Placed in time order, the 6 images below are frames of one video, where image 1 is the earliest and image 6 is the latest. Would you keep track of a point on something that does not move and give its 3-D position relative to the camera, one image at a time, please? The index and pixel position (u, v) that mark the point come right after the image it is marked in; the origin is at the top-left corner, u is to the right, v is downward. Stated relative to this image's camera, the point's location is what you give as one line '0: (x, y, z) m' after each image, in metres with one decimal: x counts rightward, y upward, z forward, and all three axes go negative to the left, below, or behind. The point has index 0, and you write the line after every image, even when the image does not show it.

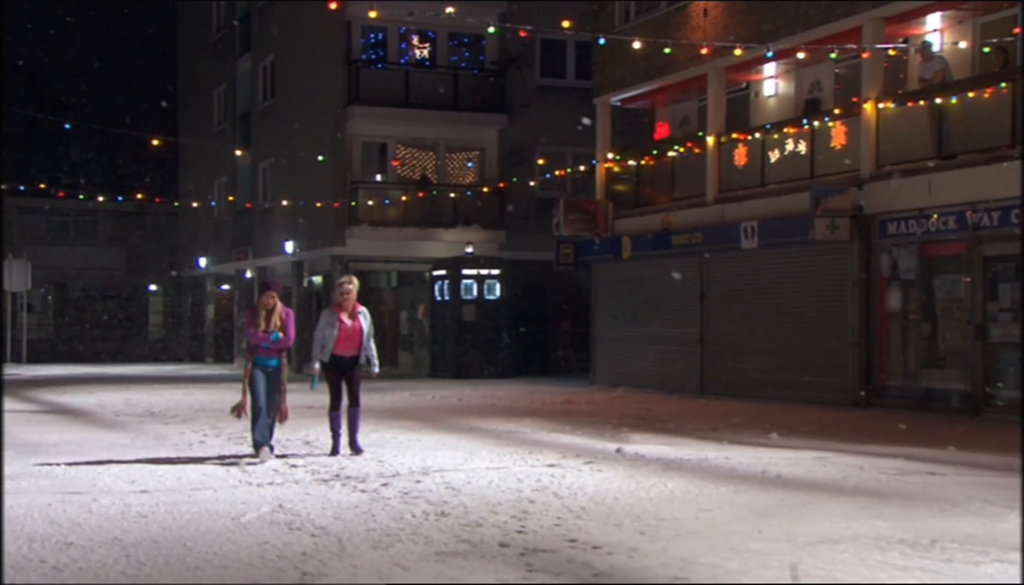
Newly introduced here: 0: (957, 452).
0: (+4.3, -1.5, +12.0) m
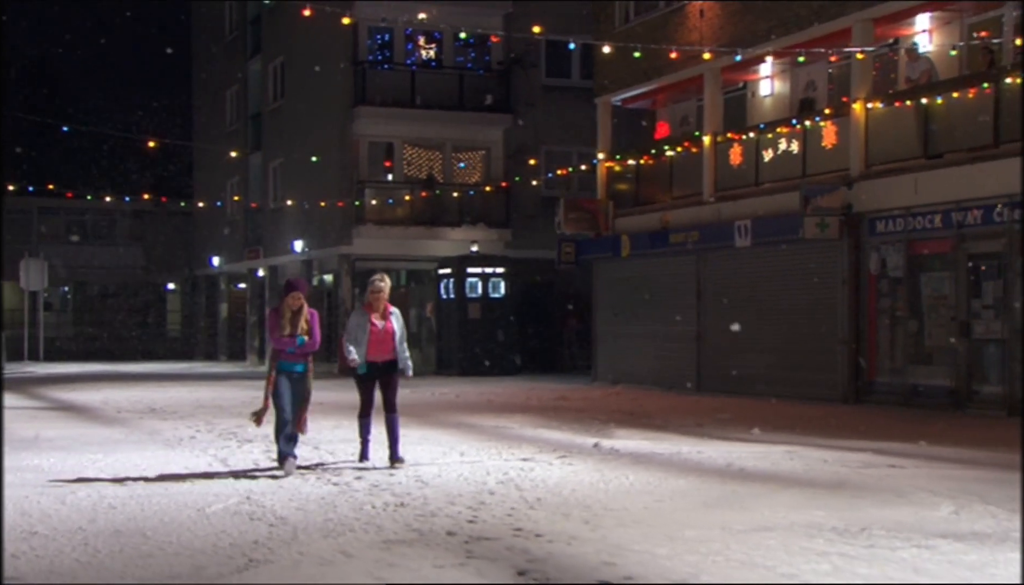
0: (+4.1, -1.5, +12.2) m
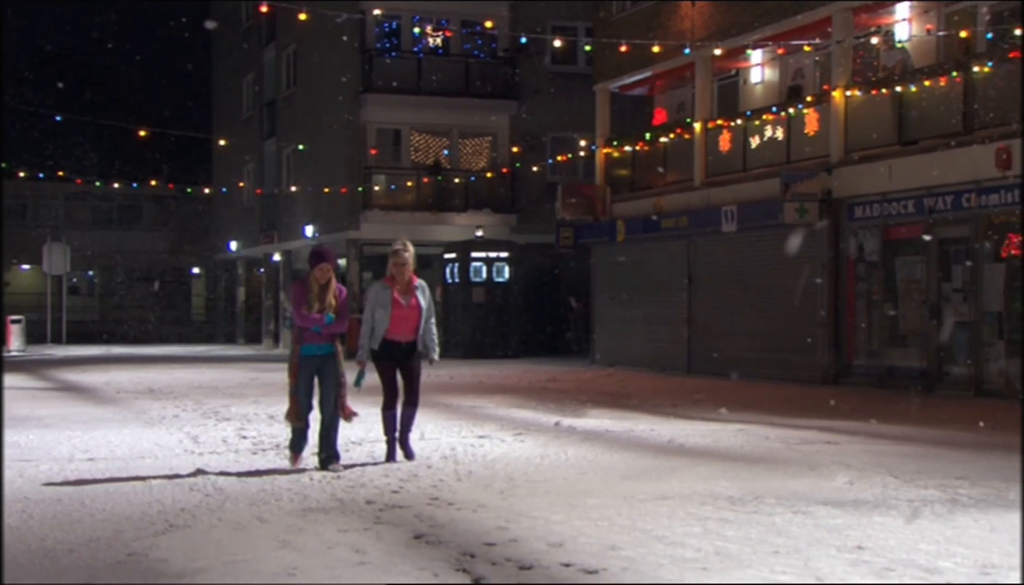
0: (+3.8, -1.3, +12.7) m
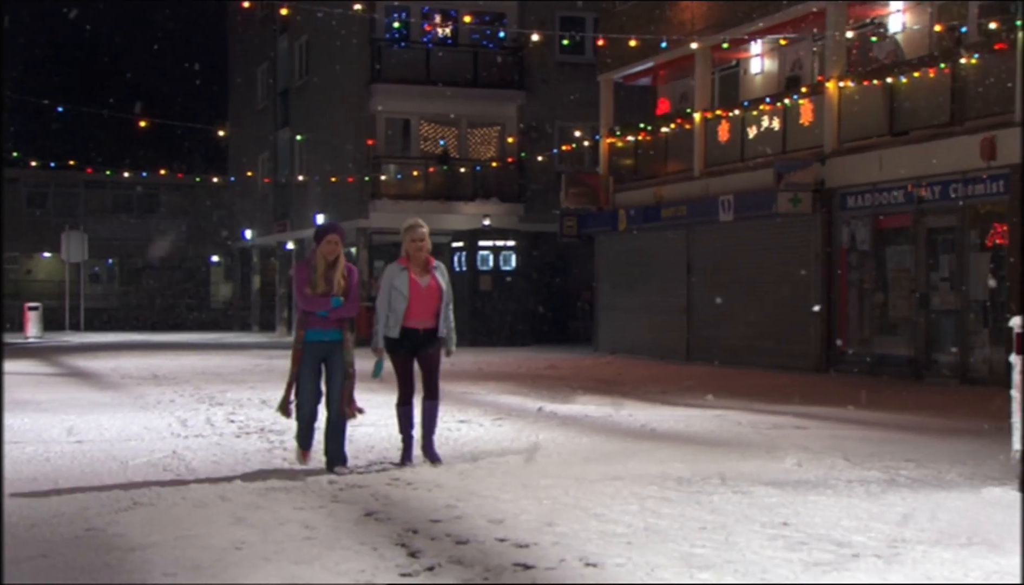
0: (+3.6, -1.2, +13.0) m
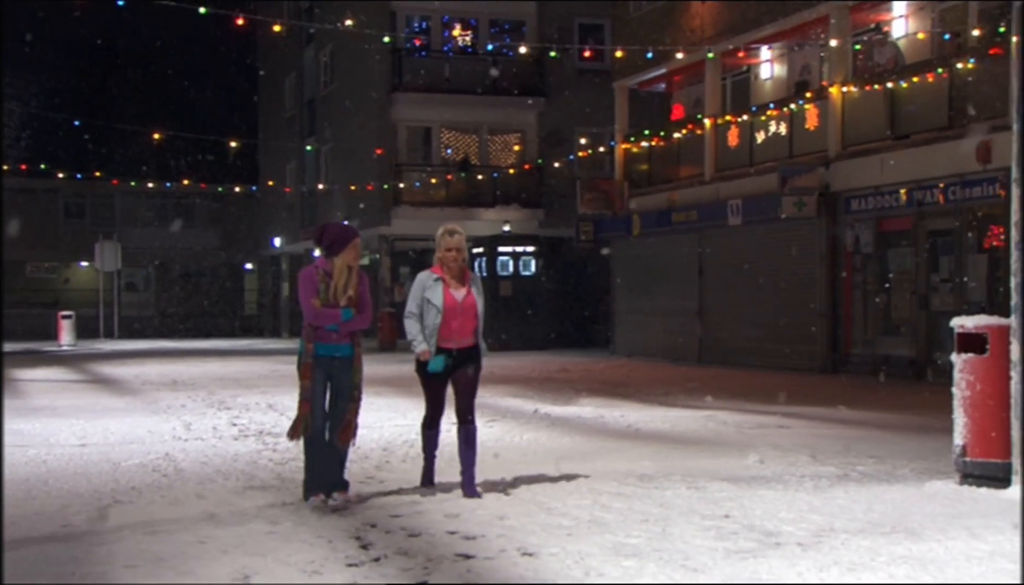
0: (+3.6, -1.3, +13.3) m
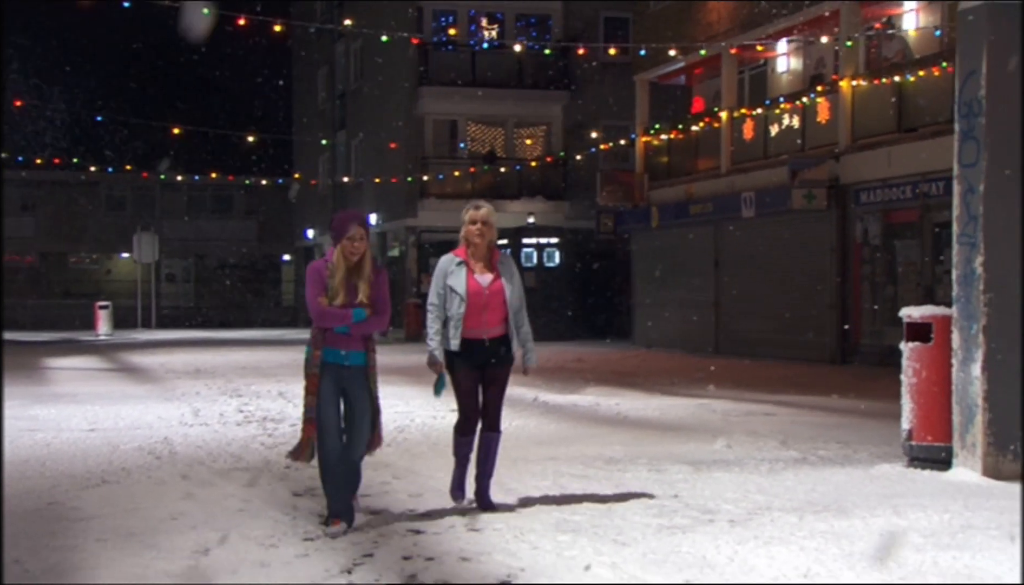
0: (+3.6, -1.2, +13.5) m
